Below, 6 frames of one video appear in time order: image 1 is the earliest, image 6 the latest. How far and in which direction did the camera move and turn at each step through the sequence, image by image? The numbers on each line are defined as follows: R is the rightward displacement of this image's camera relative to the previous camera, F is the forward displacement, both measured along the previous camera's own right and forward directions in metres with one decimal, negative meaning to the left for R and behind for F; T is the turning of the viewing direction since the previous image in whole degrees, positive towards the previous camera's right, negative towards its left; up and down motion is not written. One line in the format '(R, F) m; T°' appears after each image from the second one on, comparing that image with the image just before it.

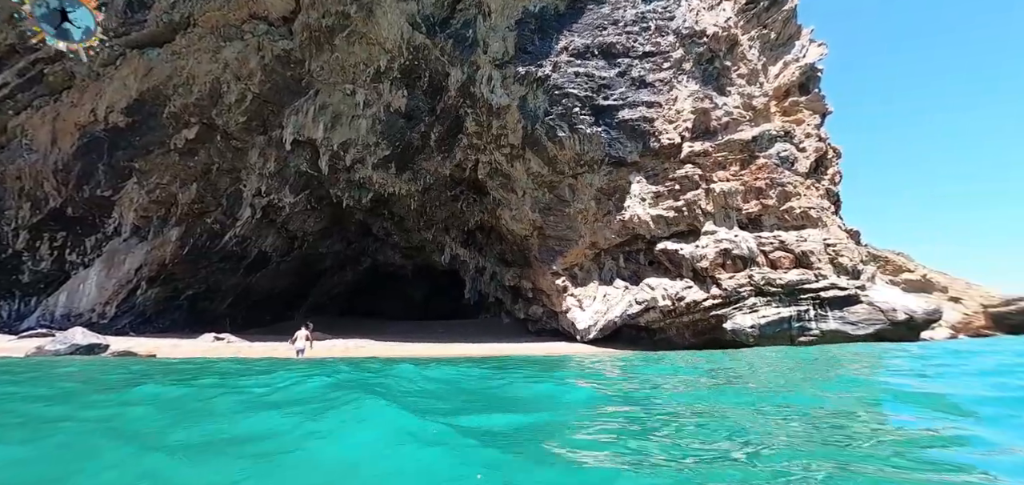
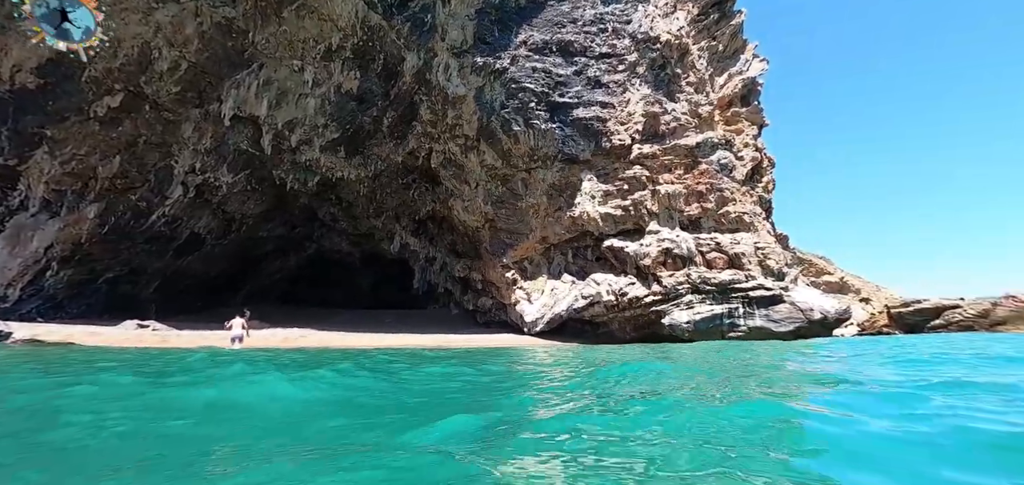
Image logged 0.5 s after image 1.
(-0.2, 0.0) m; +7°
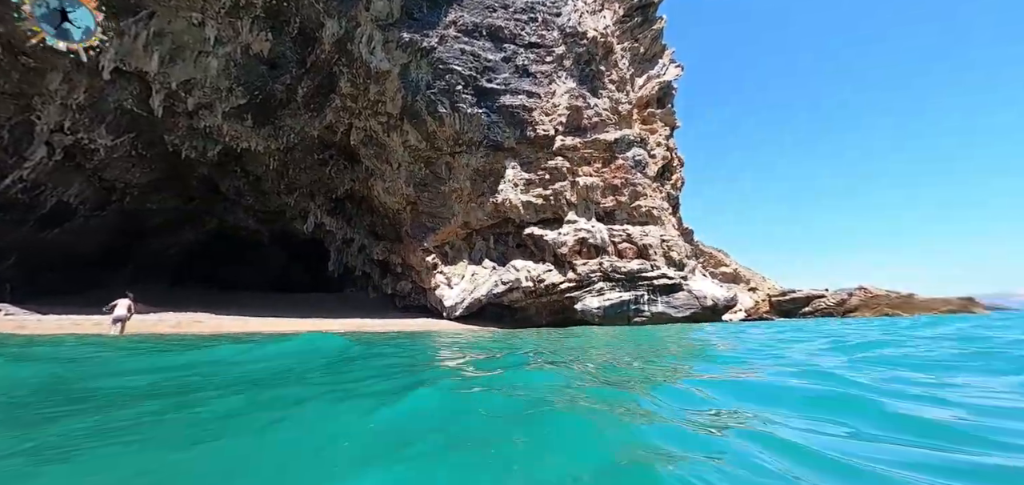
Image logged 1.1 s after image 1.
(-0.3, 0.0) m; +11°
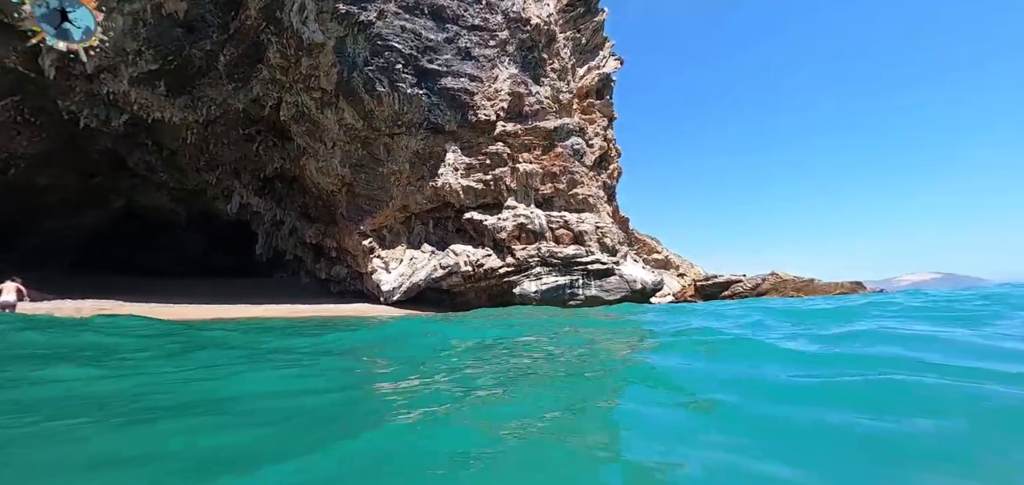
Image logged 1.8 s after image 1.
(-0.2, 0.0) m; +8°
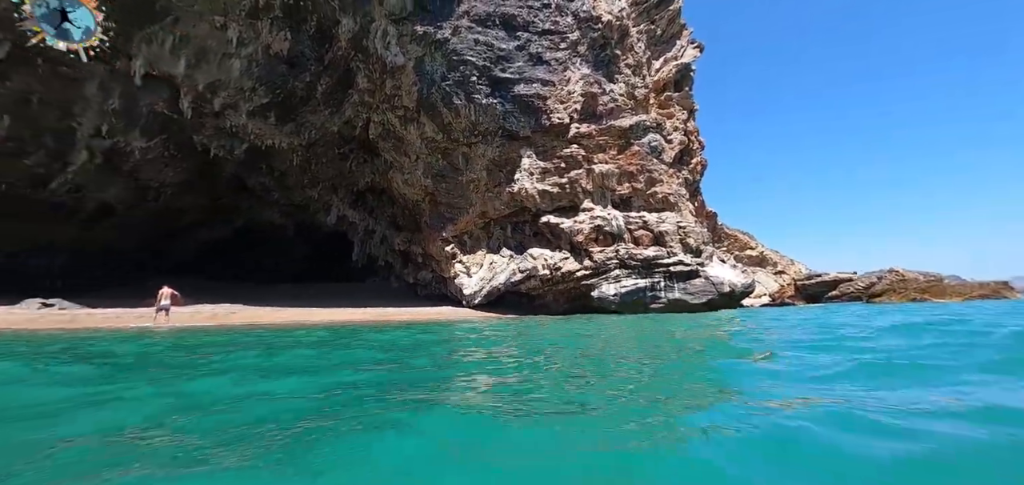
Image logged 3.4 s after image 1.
(+0.5, -0.1) m; -12°
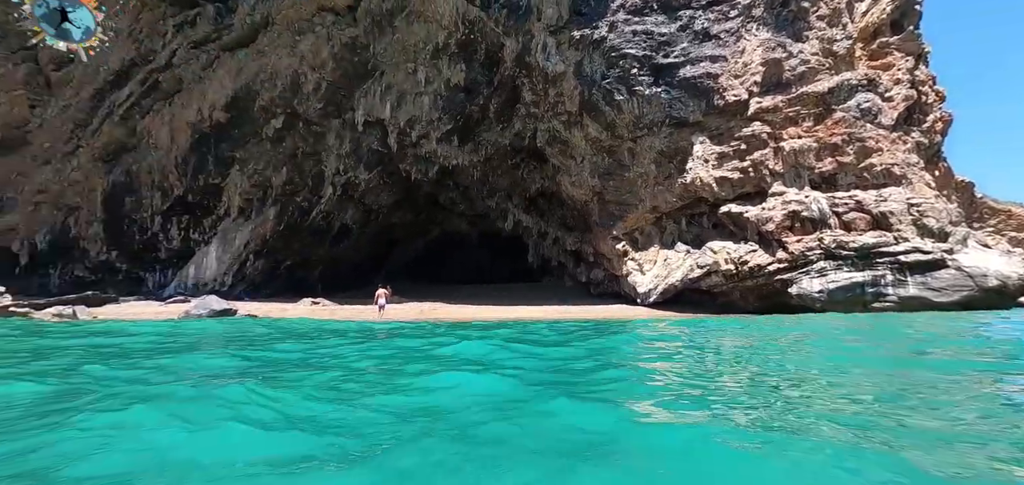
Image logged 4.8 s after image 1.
(+1.0, +0.1) m; -25°
